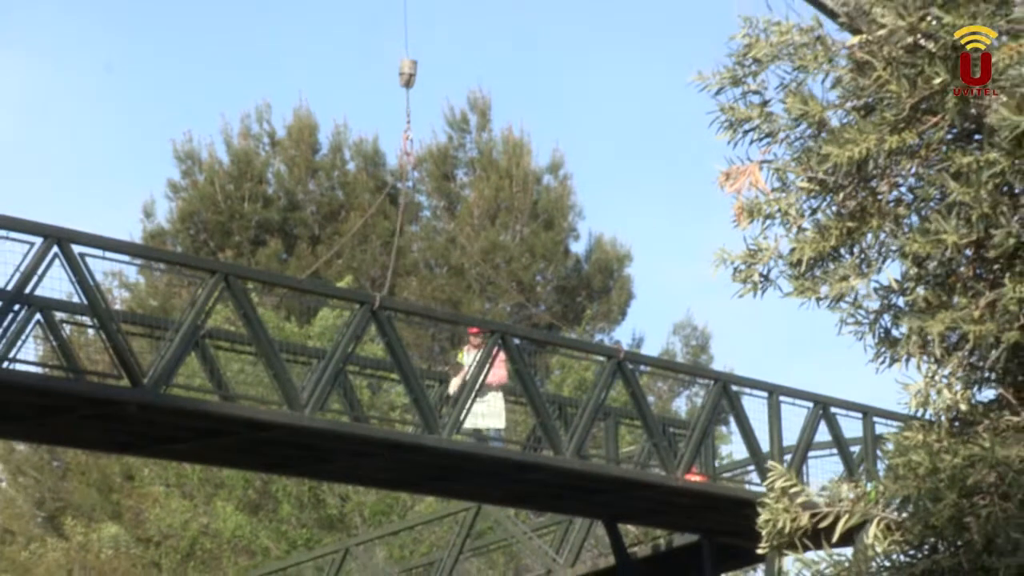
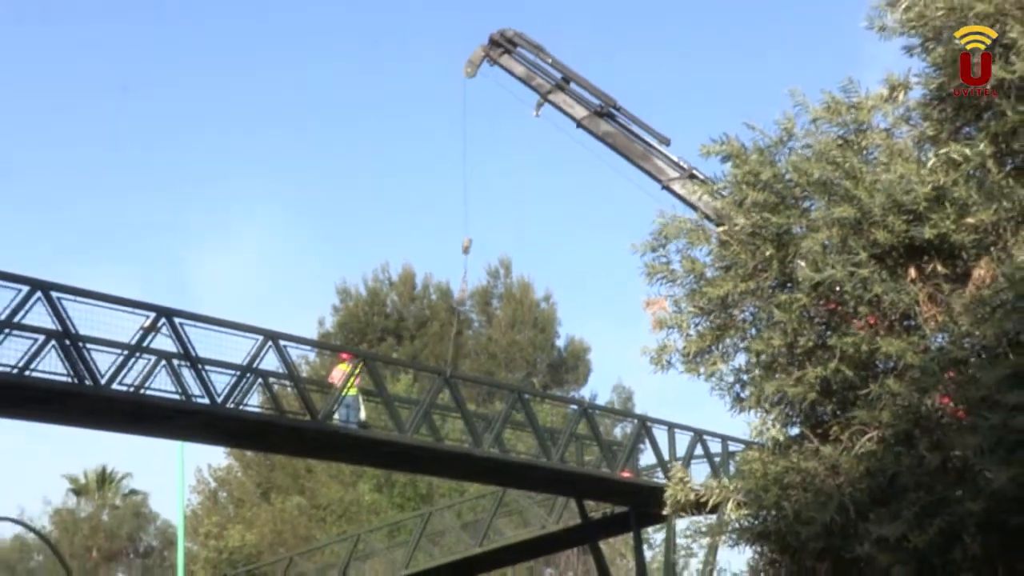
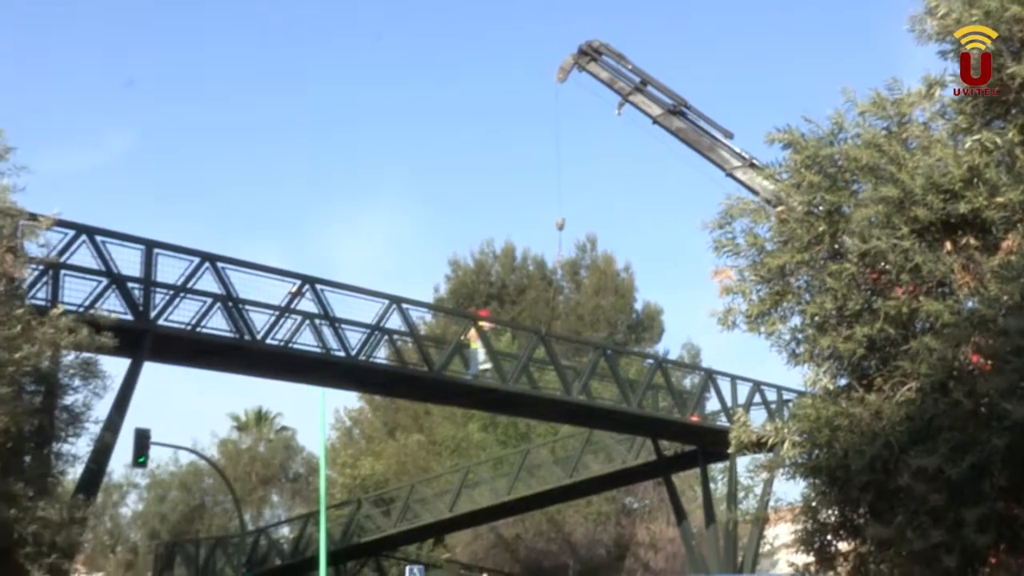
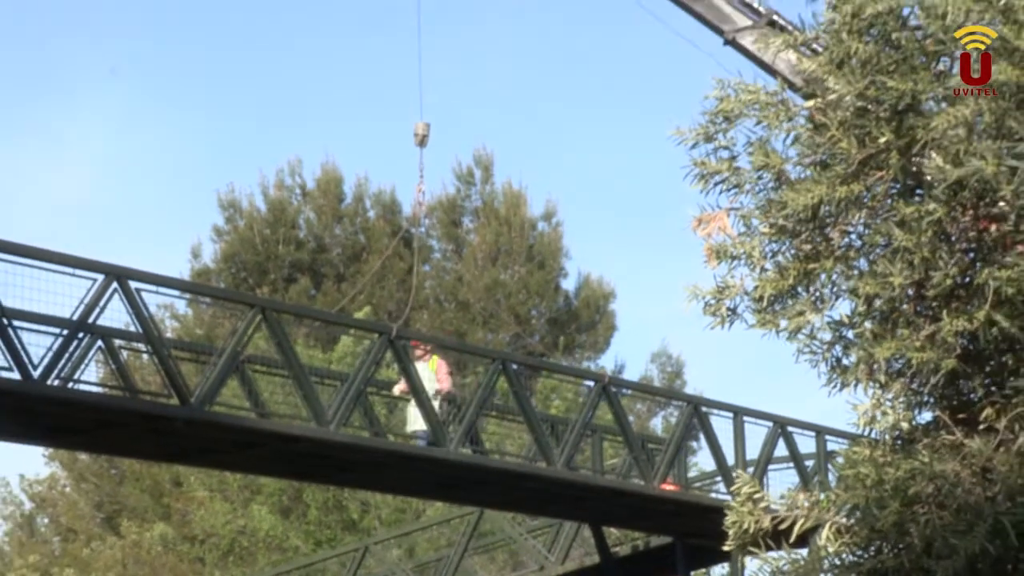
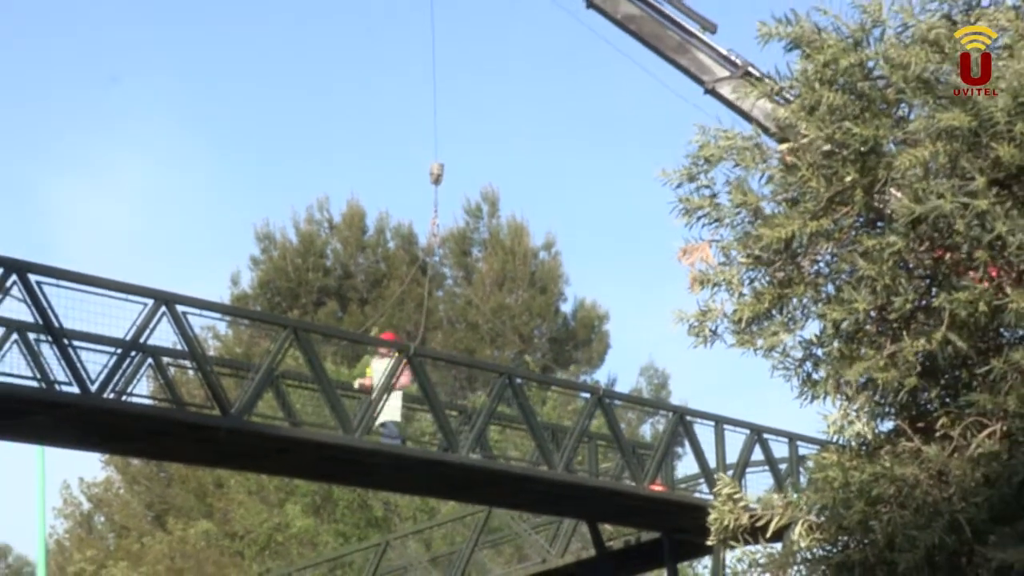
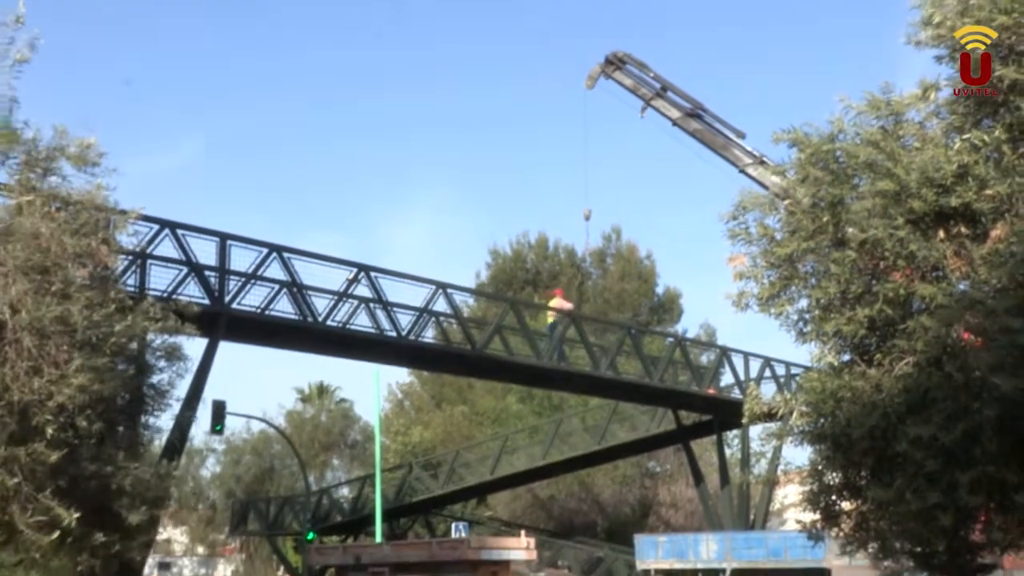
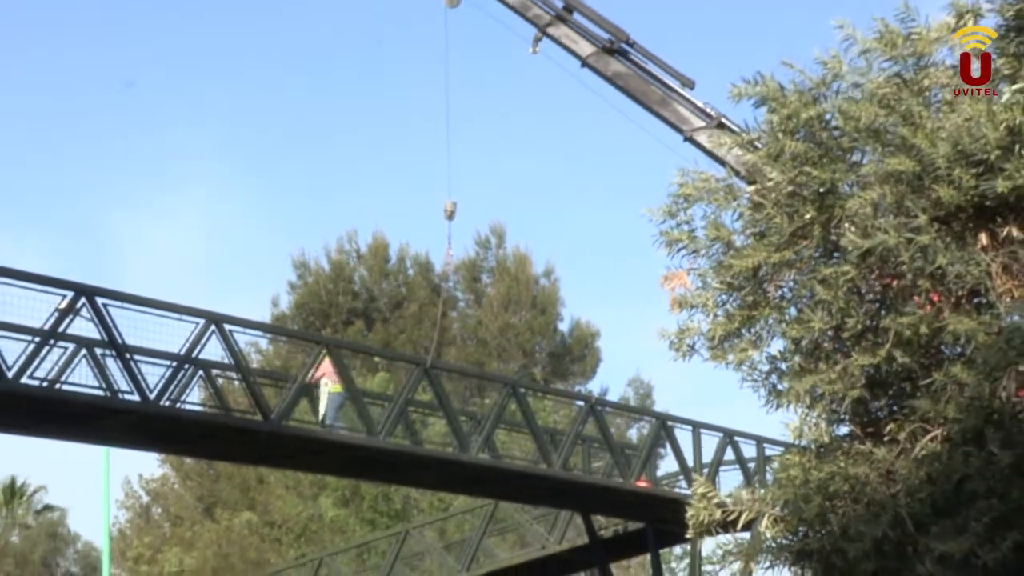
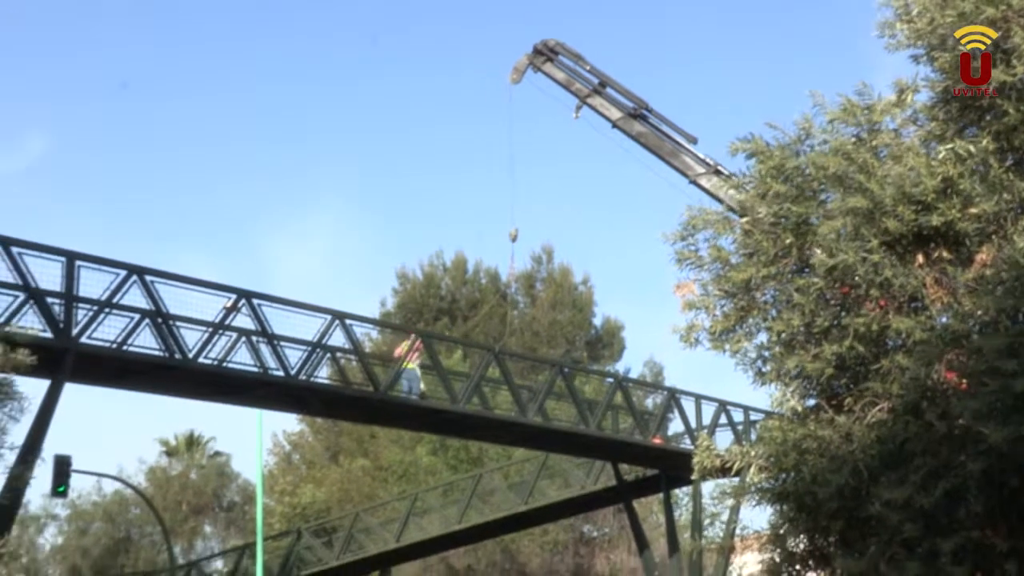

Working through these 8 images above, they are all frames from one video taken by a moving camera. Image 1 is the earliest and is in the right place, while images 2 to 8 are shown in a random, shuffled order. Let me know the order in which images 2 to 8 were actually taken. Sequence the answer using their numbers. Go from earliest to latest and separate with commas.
4, 5, 7, 2, 8, 3, 6
